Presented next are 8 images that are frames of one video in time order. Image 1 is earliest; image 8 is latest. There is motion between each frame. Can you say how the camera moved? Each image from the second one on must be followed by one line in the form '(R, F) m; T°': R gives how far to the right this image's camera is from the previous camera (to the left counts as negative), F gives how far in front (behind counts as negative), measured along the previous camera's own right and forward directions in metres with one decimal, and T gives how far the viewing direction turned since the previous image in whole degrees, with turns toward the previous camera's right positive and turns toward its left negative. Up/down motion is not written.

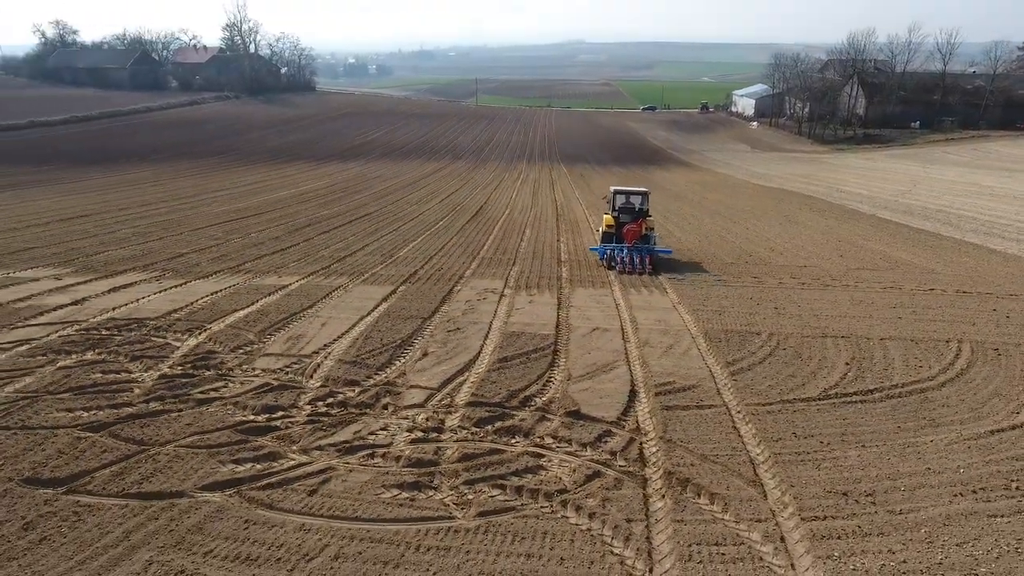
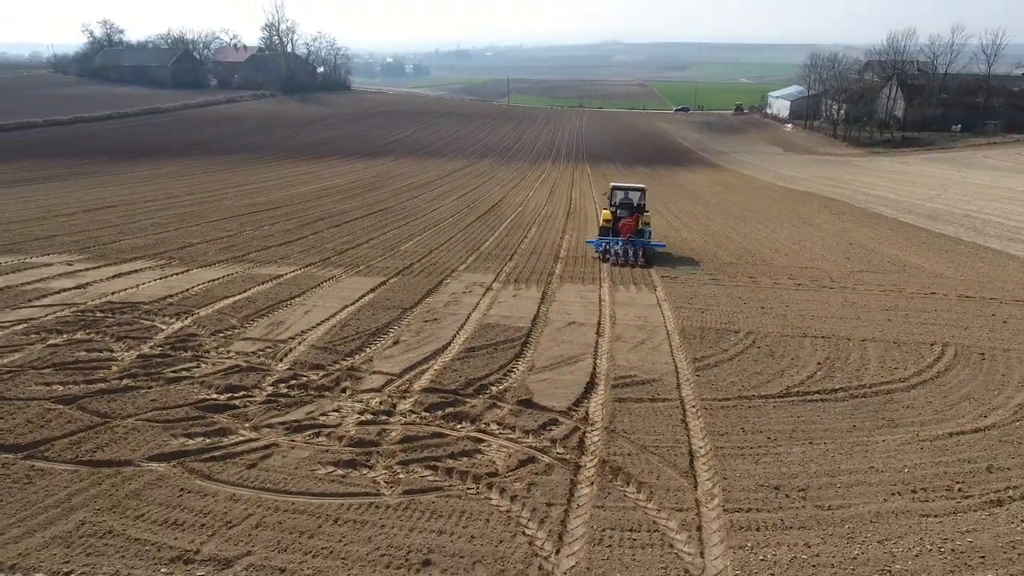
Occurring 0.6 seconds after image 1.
(+1.1, -0.1) m; -3°
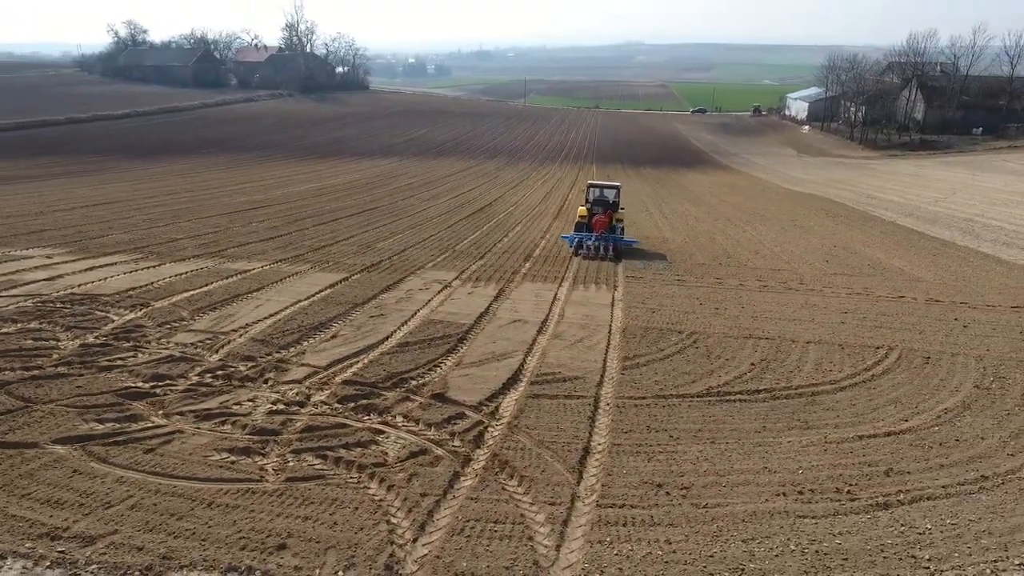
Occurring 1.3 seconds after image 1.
(+1.5, -0.1) m; -2°
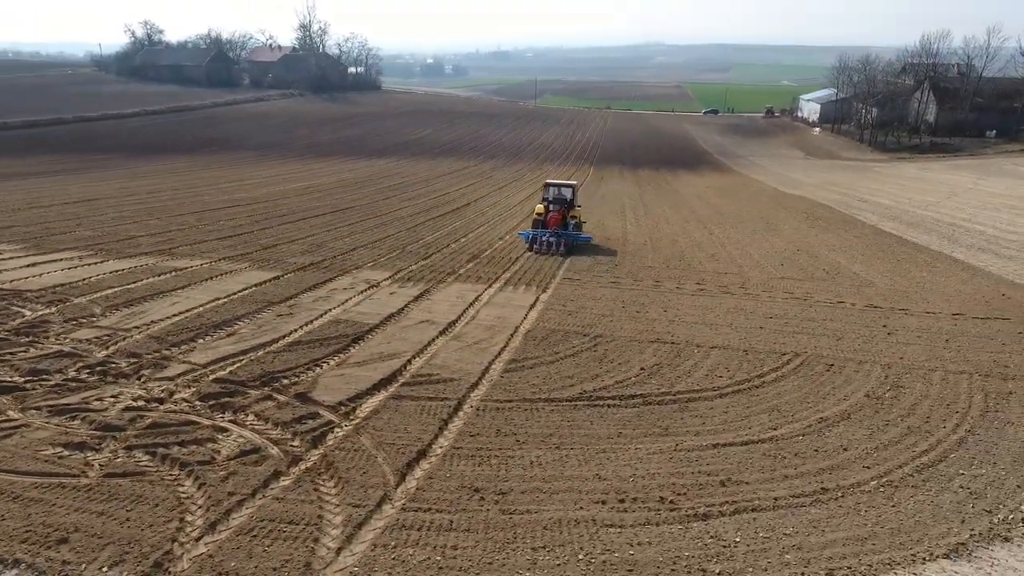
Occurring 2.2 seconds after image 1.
(+2.1, +0.1) m; -2°
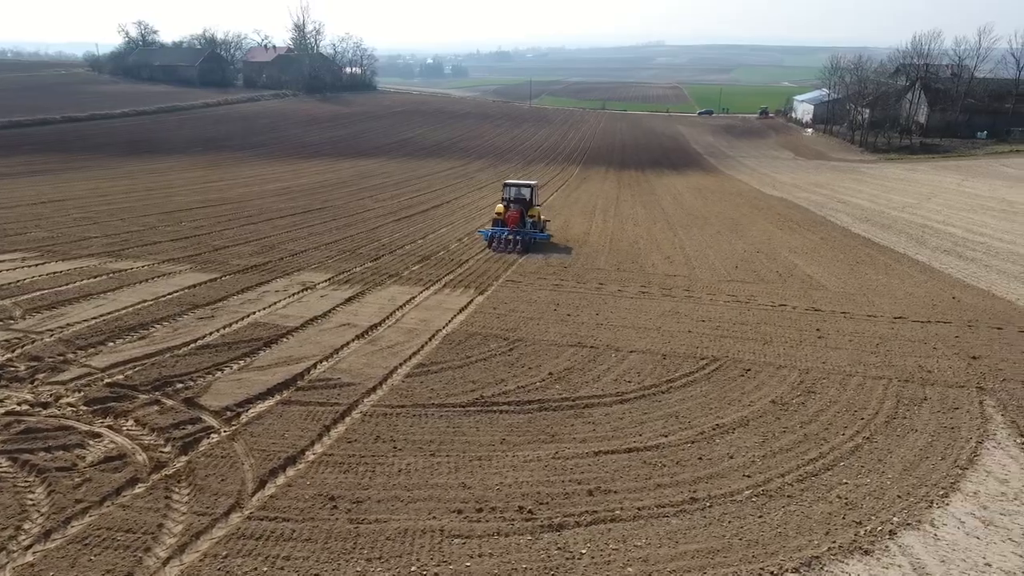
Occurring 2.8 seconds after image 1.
(+1.5, +0.1) m; 0°
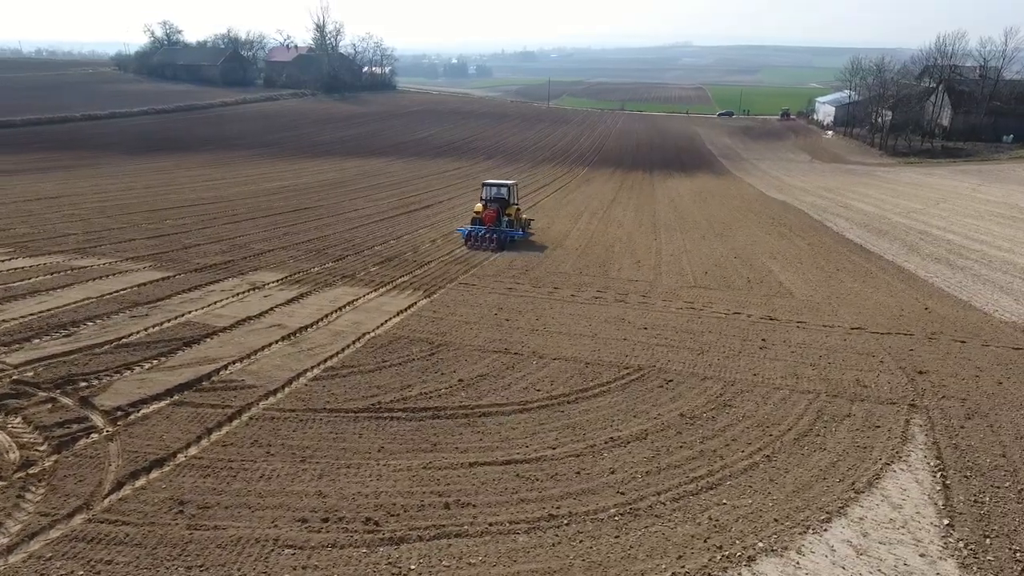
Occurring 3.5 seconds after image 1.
(+1.8, +0.2) m; -2°
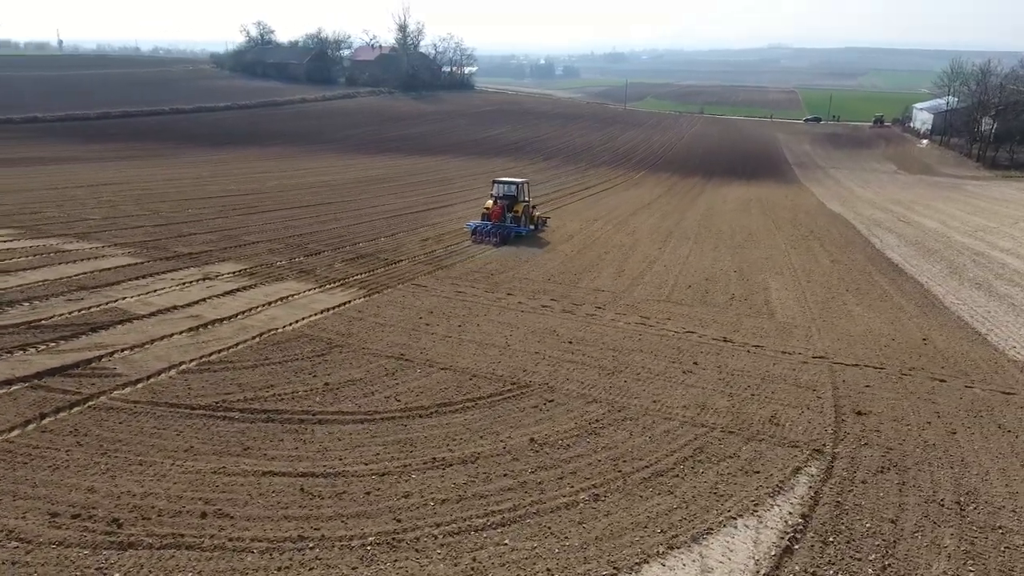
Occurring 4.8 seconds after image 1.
(+3.2, +0.7) m; -8°
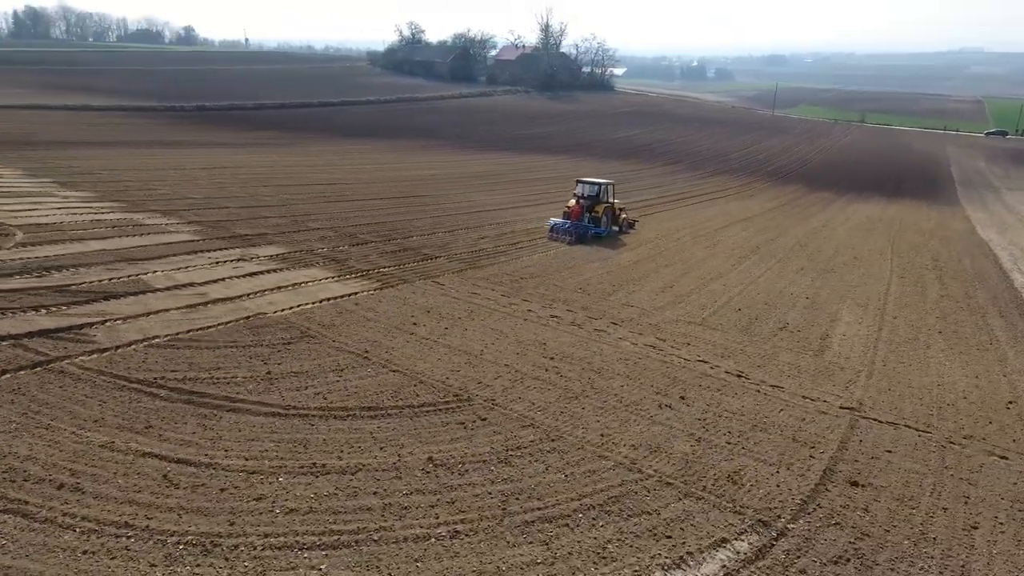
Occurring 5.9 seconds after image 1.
(+2.7, +1.0) m; -13°
